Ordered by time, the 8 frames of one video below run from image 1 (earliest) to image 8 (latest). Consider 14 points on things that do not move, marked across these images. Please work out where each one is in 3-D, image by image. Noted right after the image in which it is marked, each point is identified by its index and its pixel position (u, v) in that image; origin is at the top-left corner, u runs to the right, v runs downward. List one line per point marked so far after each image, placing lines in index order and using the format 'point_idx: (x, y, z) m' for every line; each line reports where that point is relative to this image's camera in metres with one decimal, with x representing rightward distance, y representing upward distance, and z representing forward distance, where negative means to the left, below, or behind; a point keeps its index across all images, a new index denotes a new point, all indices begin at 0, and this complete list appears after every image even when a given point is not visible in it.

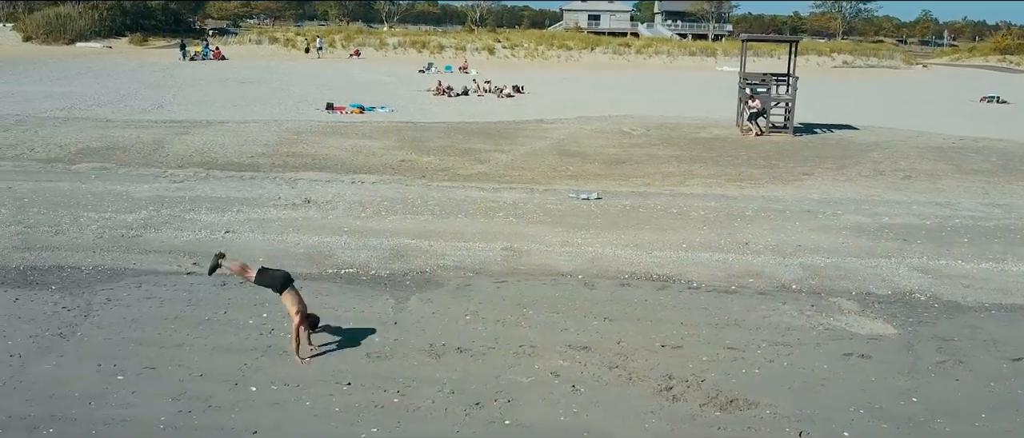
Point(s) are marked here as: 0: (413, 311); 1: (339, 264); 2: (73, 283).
0: (-3.3, -3.1, +8.9) m
1: (-6.7, -1.8, +10.4) m
2: (-16.4, -2.4, +9.9) m
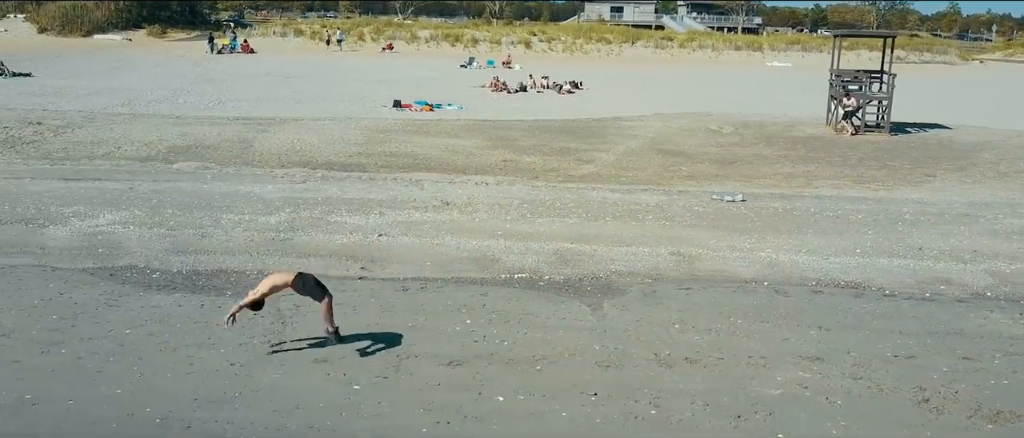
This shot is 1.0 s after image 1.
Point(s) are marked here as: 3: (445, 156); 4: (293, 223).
0: (+3.5, -3.3, +8.7) m
1: (+0.1, -1.9, +10.2) m
2: (-9.7, -2.6, +9.8) m
3: (-4.3, +4.2, +17.4) m
4: (-9.8, -0.2, +11.9) m
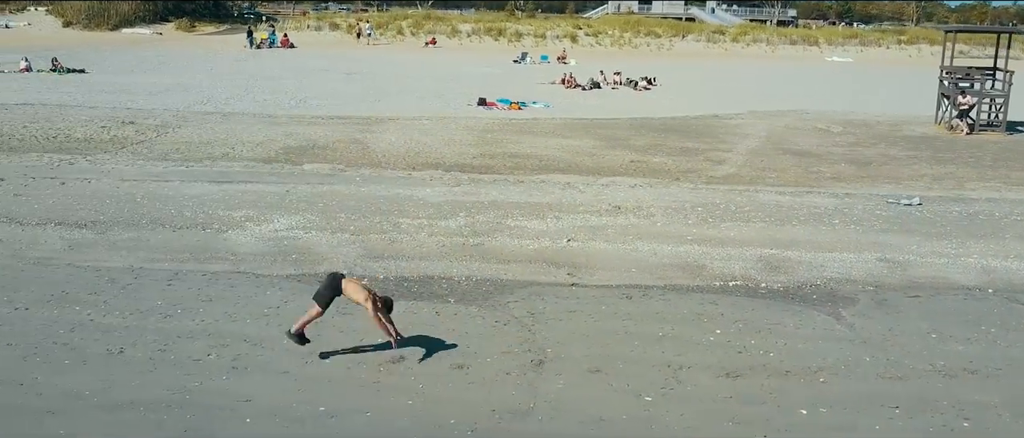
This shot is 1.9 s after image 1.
0: (+11.6, -3.6, +8.7) m
1: (+8.2, -2.2, +10.1) m
2: (-1.6, -2.8, +9.7) m
3: (+3.8, +4.1, +17.2) m
4: (-1.7, -0.4, +11.8) m
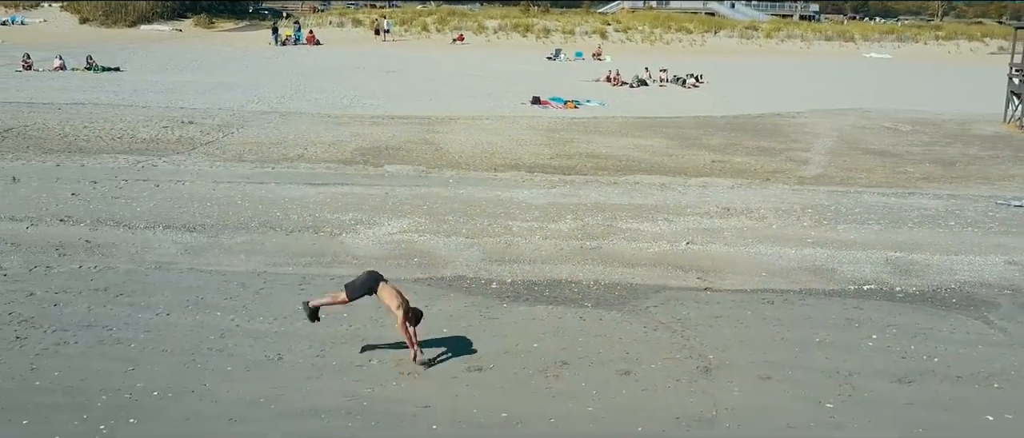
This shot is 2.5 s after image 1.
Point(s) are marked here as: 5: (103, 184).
0: (+16.6, -3.7, +8.7) m
1: (+13.2, -2.3, +10.1) m
2: (+3.4, -3.0, +9.7) m
3: (+8.8, +4.1, +17.1) m
4: (+3.4, -0.5, +11.7) m
5: (-21.7, +1.8, +14.0) m
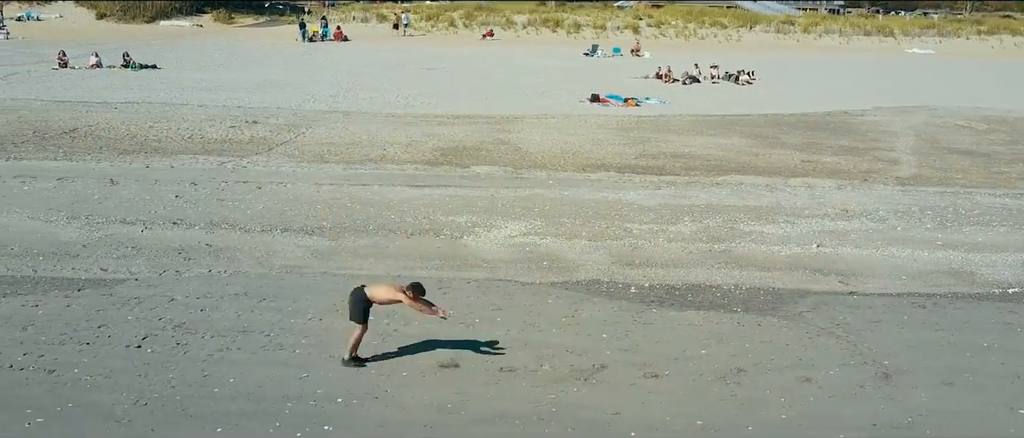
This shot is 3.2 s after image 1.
0: (+22.0, -3.8, +8.6) m
1: (+18.6, -2.4, +10.1) m
2: (+8.8, -3.1, +9.7) m
3: (+14.2, +4.1, +17.0) m
4: (+8.8, -0.6, +11.7) m
5: (-16.3, +1.7, +14.0) m
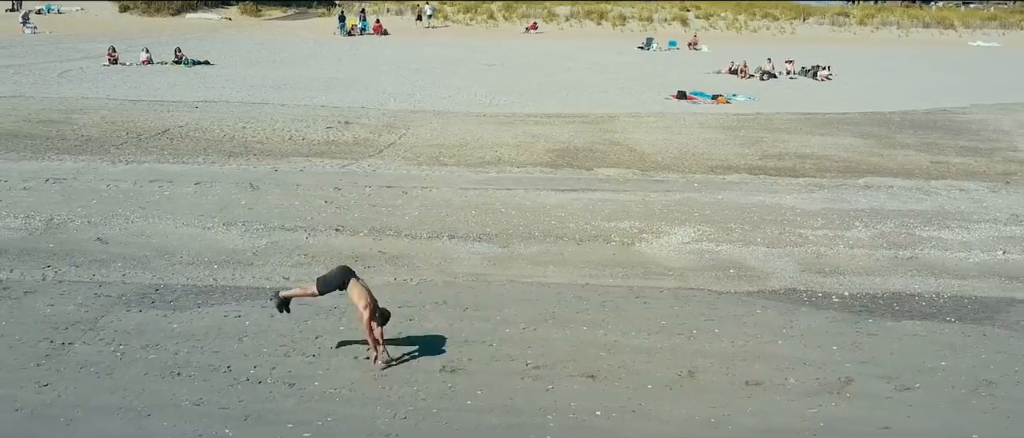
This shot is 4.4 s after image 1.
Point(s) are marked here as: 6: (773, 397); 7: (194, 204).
0: (+29.7, -4.2, +8.6) m
1: (+26.3, -2.7, +10.0) m
2: (+16.5, -3.4, +9.6) m
3: (+21.8, +3.9, +16.7) m
4: (+16.4, -0.9, +11.5) m
5: (-8.7, +1.4, +13.8) m
6: (+7.8, -5.4, +8.0) m
7: (-16.0, +0.7, +13.3) m
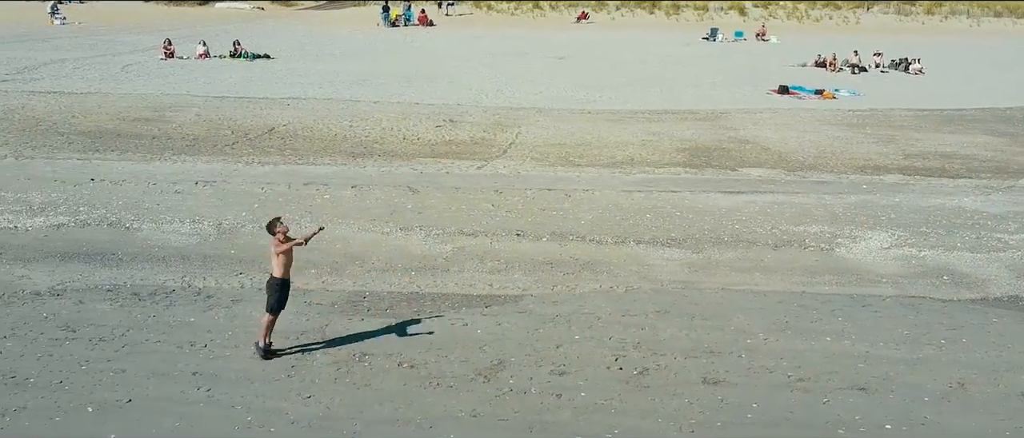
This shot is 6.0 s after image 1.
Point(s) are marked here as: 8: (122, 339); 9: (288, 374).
0: (+38.1, -4.4, +8.4) m
1: (+34.7, -2.9, +9.8) m
2: (+25.0, -3.7, +9.5) m
3: (+30.3, +3.9, +16.3) m
4: (+24.9, -1.1, +11.3) m
5: (-0.2, +1.3, +13.6) m
6: (+16.3, -5.7, +7.9) m
7: (-7.5, +0.5, +13.1) m
8: (-14.2, -4.4, +9.6) m
9: (-7.5, -5.2, +8.8) m
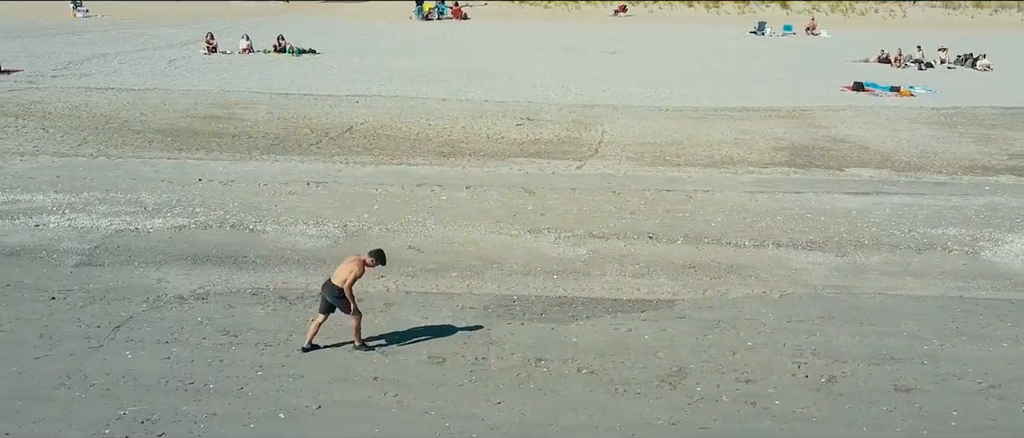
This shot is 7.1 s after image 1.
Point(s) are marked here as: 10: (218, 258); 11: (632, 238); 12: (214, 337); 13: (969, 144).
0: (+44.2, -4.6, +8.4) m
1: (+40.8, -3.1, +9.7) m
2: (+31.0, -3.9, +9.4) m
3: (+36.4, +3.9, +16.1) m
4: (+30.9, -1.2, +11.2) m
5: (+5.9, +1.2, +13.4) m
6: (+22.4, -5.9, +7.9) m
7: (-1.5, +0.4, +13.0) m
8: (-8.1, -4.5, +9.6) m
9: (-1.4, -5.4, +8.8) m
10: (-13.2, -1.8, +11.8) m
11: (+5.5, -0.8, +12.0) m
12: (-11.1, -4.4, +9.8) m
13: (+29.5, +4.8, +17.0) m
